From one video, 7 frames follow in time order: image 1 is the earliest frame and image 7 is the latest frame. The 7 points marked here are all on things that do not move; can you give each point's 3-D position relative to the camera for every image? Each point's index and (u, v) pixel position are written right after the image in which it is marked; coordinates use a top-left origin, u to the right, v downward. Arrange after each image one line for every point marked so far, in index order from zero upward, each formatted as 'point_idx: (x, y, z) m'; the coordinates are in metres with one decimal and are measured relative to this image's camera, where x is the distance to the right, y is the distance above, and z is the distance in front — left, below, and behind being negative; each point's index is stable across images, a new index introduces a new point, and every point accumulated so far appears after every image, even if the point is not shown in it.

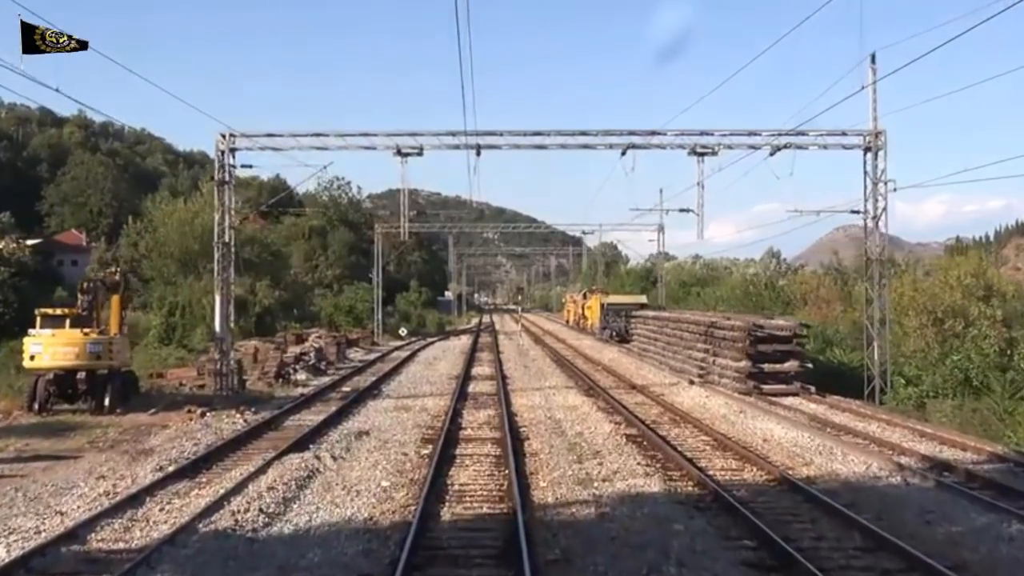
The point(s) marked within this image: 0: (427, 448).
0: (-0.8, -1.5, +19.7) m
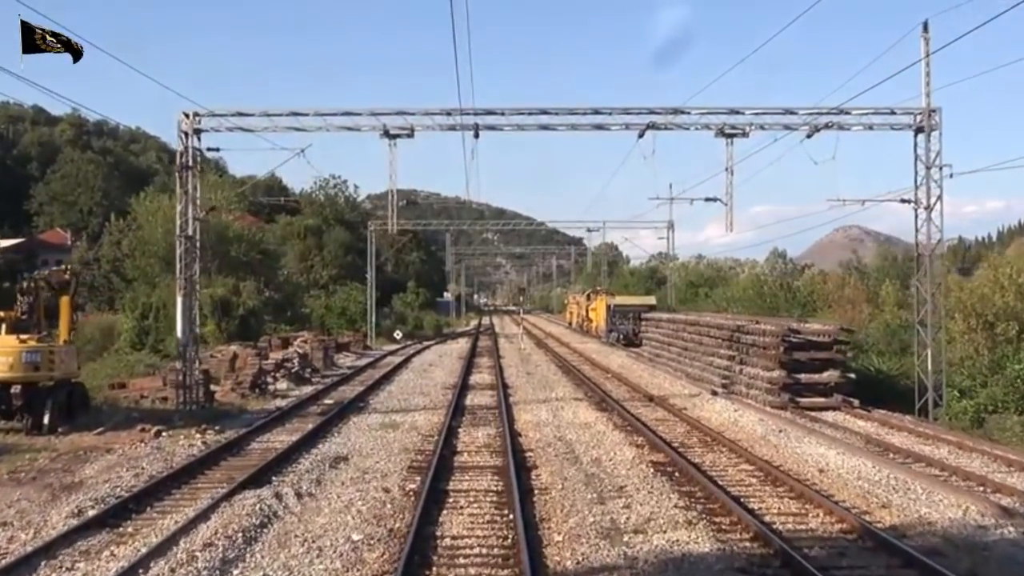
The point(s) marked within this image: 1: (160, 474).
0: (-0.8, -1.5, +16.4) m
1: (-2.8, -1.5, +16.9) m
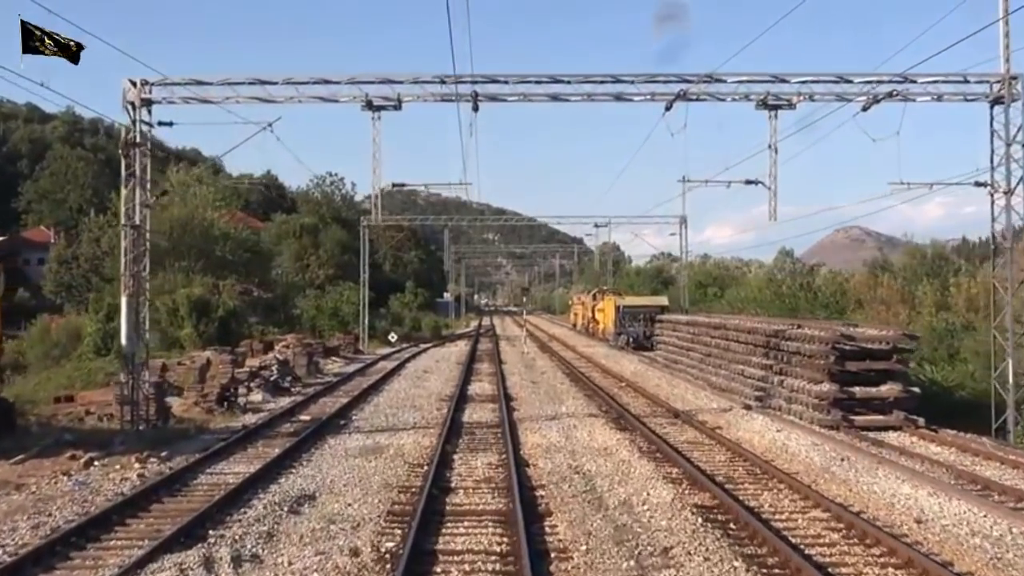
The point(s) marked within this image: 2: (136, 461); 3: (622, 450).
0: (-0.7, -1.5, +12.6) m
1: (-2.7, -1.5, +13.1) m
2: (-3.2, -1.5, +18.1) m
3: (+1.0, -1.4, +18.9) m
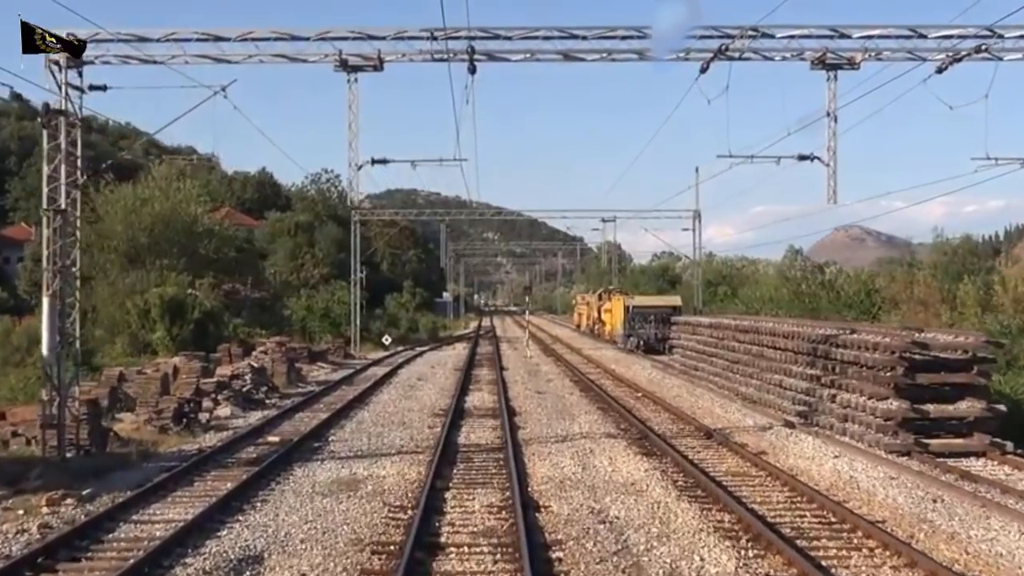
0: (-0.7, -1.5, +9.0) m
1: (-2.7, -1.4, +9.5) m
2: (-3.1, -1.4, +14.4) m
3: (+1.0, -1.4, +15.3) m
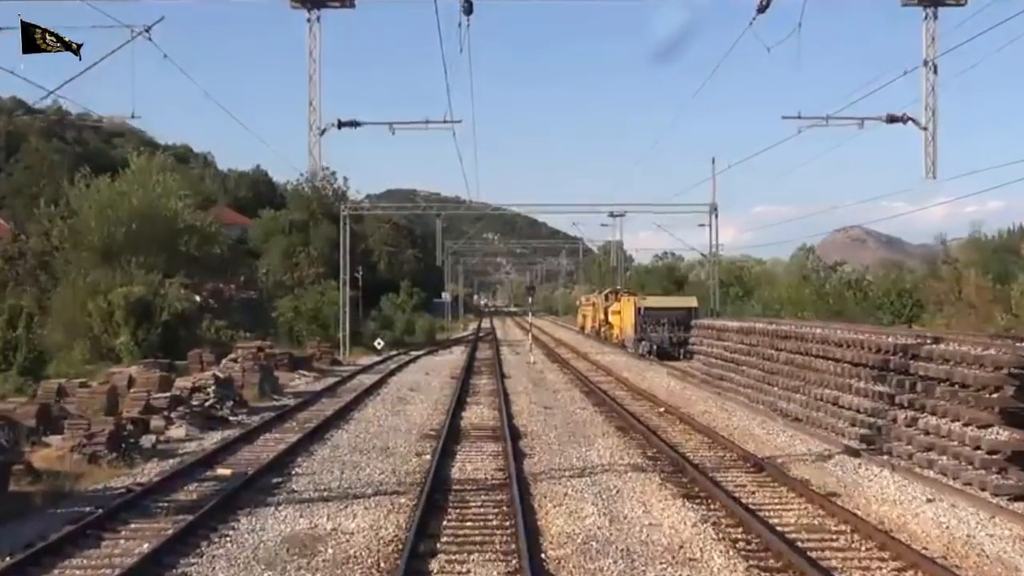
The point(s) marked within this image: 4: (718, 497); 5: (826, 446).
0: (-0.6, -1.4, +5.1) m
1: (-2.7, -1.4, +5.6) m
2: (-3.1, -1.4, +10.5) m
3: (+1.0, -1.4, +11.4) m
4: (+1.4, -1.4, +14.5) m
5: (+2.8, -1.4, +19.2) m
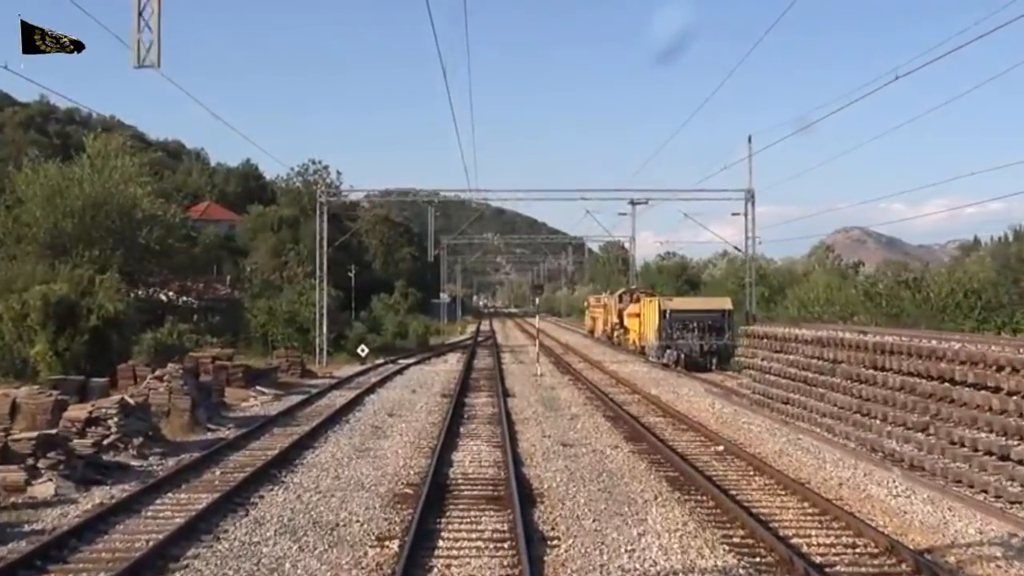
0: (-0.6, -1.4, -1.6) m
1: (-2.6, -1.4, -1.1) m
2: (-3.0, -1.4, +3.8) m
3: (+1.1, -1.4, +4.7) m
4: (+1.5, -1.4, +7.8) m
5: (+2.9, -1.4, +12.5) m
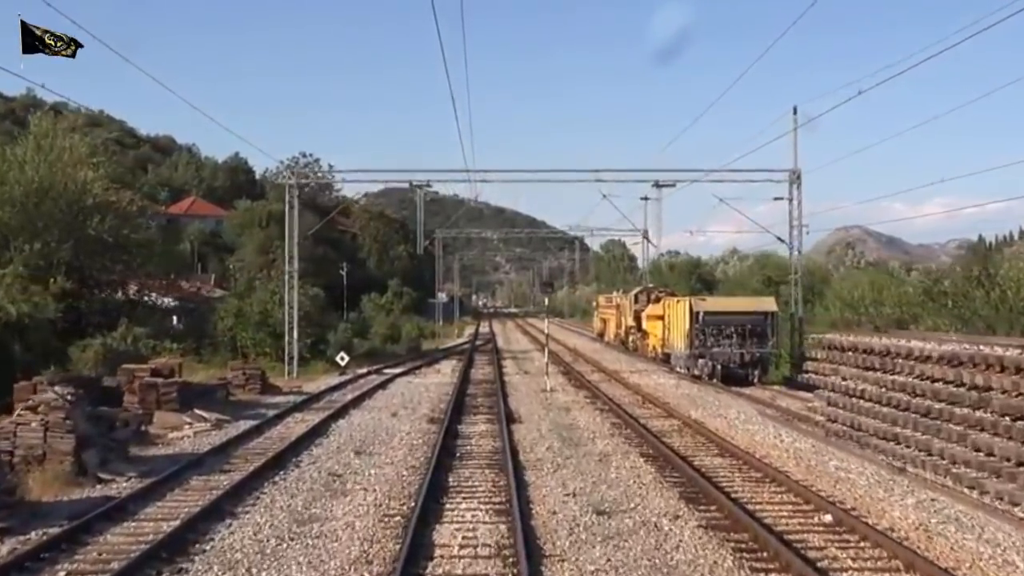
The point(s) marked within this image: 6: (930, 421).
0: (-0.5, -1.4, -7.9) m
1: (-2.5, -1.4, -7.4) m
2: (-3.0, -1.4, -2.5) m
3: (+1.2, -1.4, -1.6) m
4: (+1.5, -1.4, +1.5) m
5: (+3.0, -1.4, +6.2) m
6: (+3.2, -1.0, +16.6) m
